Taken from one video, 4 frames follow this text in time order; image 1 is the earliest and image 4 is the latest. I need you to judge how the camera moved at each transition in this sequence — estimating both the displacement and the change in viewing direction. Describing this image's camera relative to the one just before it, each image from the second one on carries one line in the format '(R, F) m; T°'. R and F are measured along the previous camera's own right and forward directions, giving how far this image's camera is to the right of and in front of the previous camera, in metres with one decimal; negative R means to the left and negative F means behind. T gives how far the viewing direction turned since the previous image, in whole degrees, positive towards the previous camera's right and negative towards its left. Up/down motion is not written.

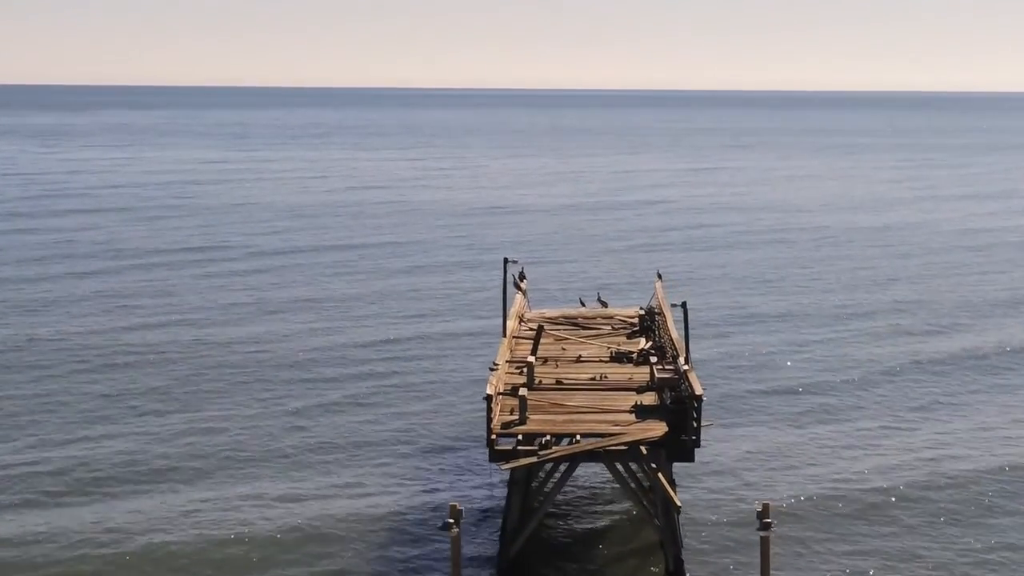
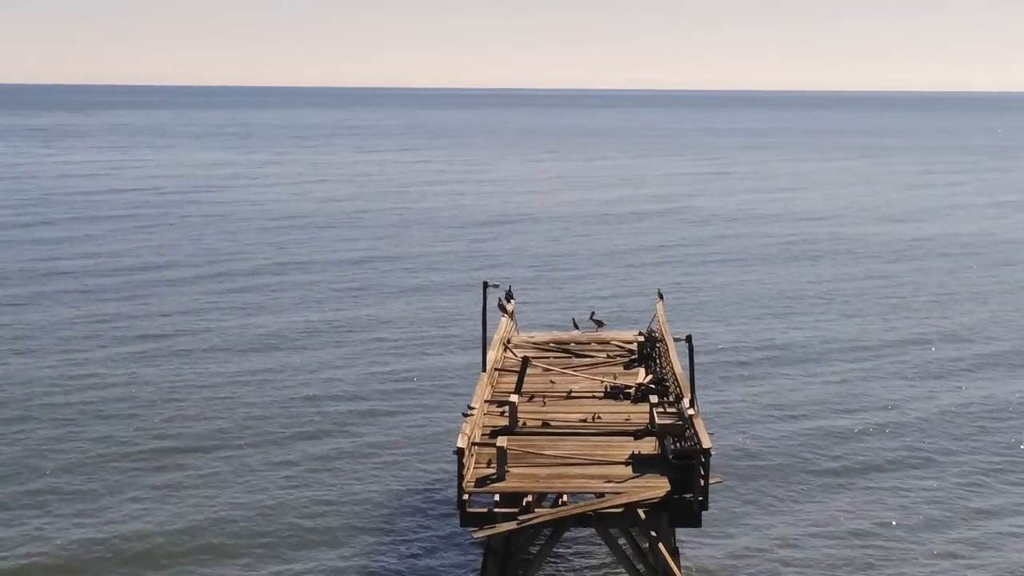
(+1.0, +3.5) m; -1°
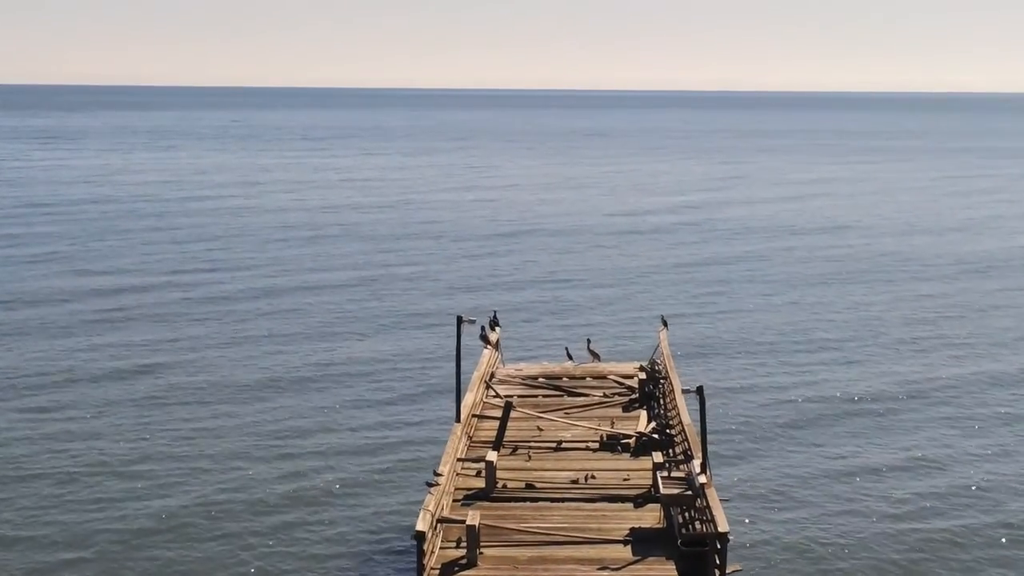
(+0.5, +3.7) m; 0°
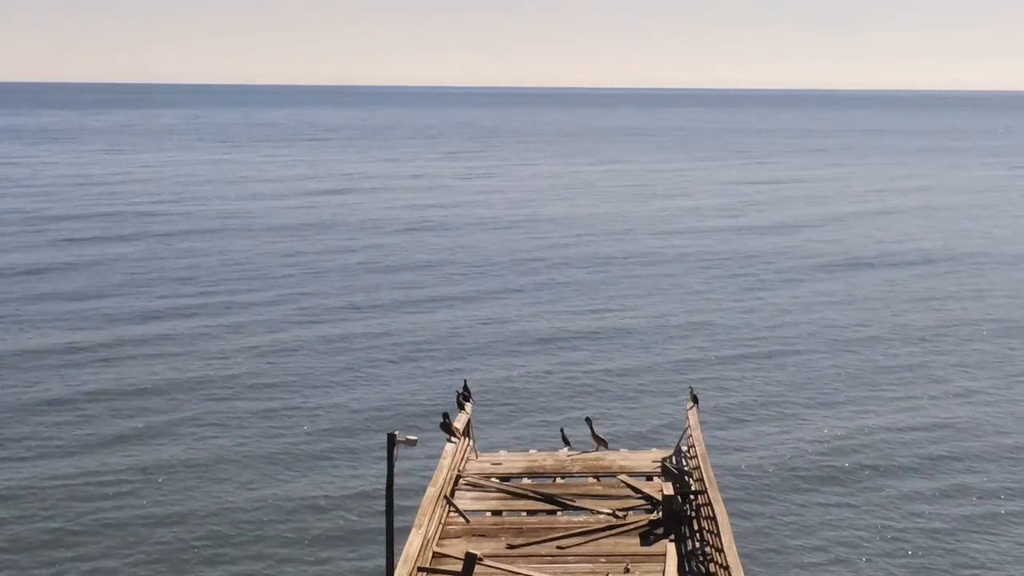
(+0.6, +7.5) m; 0°
